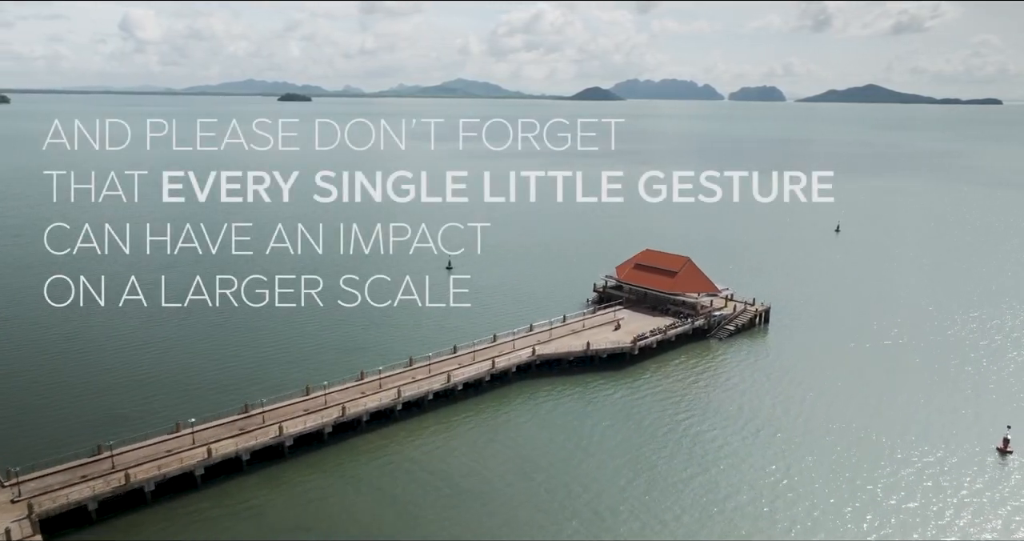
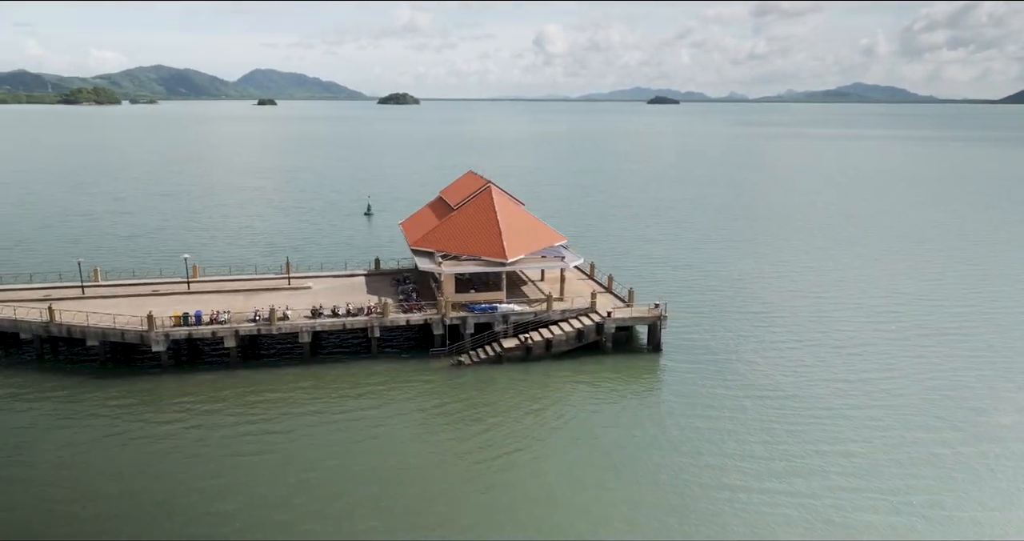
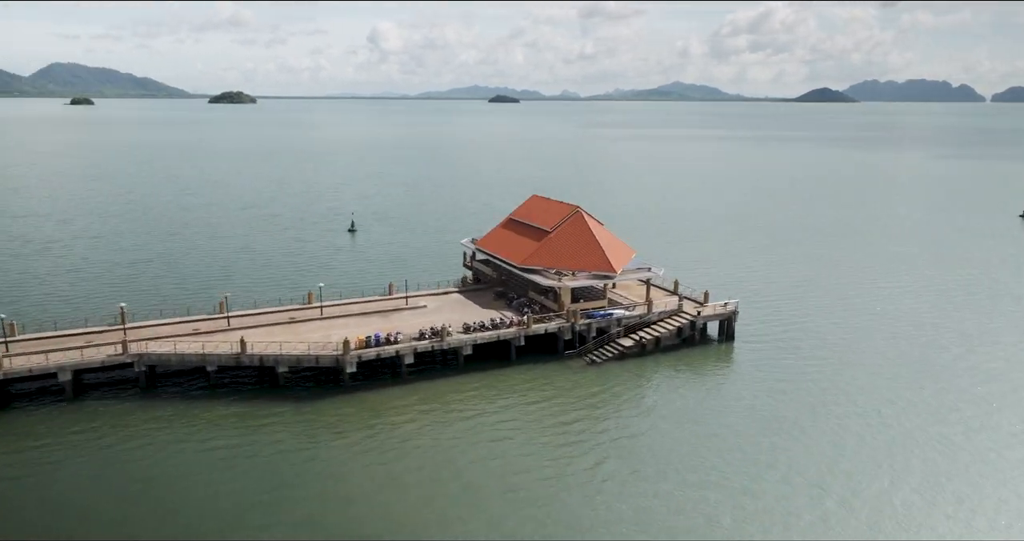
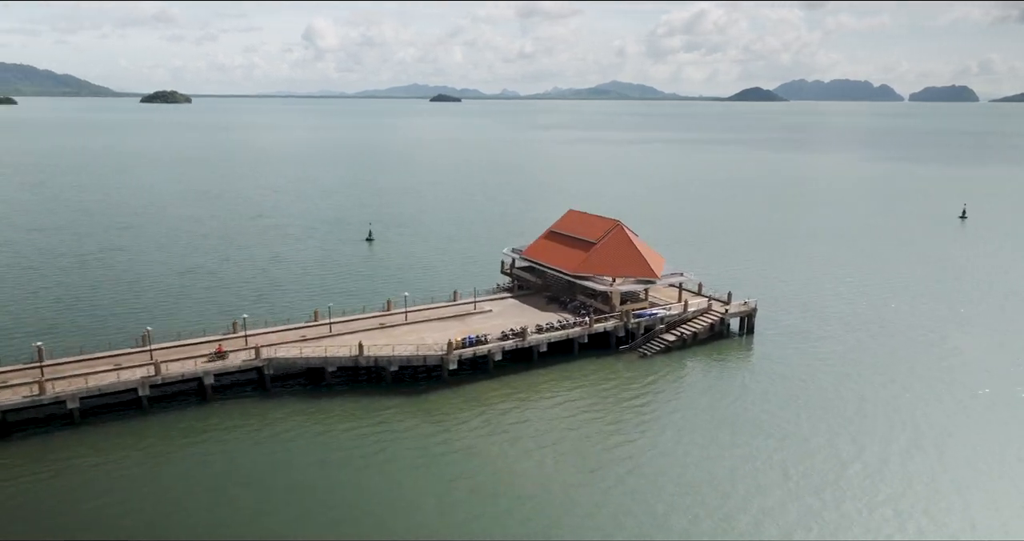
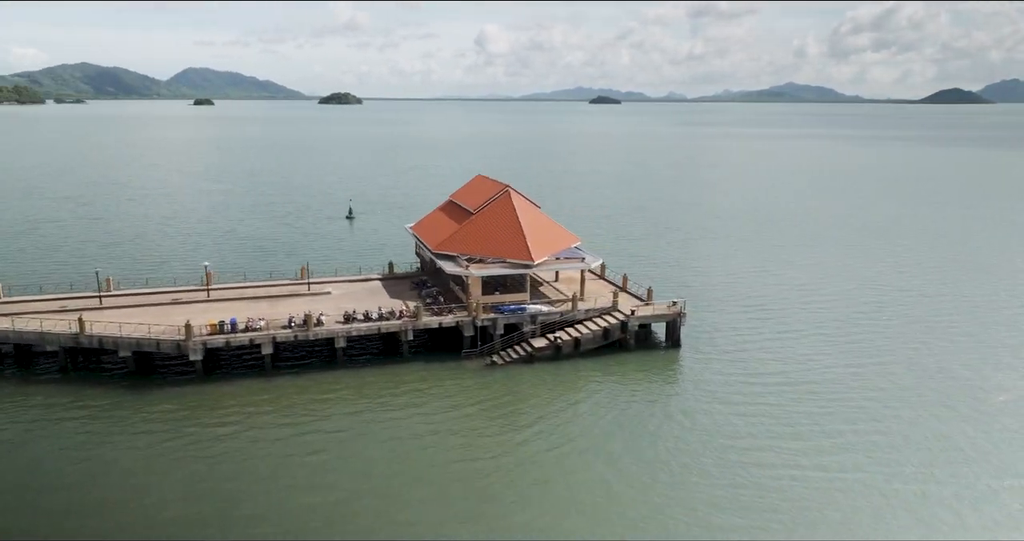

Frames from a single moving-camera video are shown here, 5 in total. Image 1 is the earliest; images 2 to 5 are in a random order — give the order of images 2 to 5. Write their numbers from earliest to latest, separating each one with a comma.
4, 3, 5, 2
